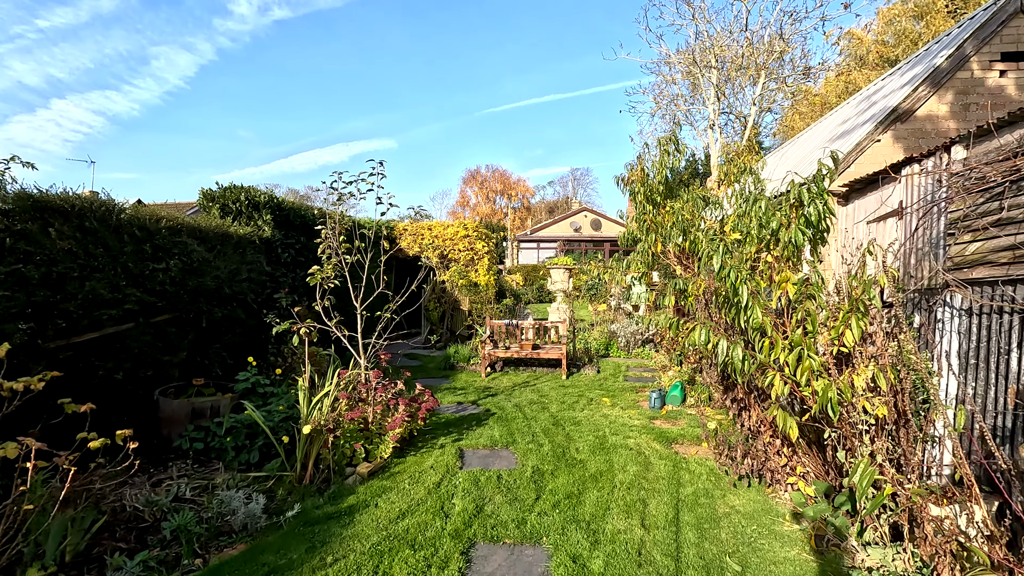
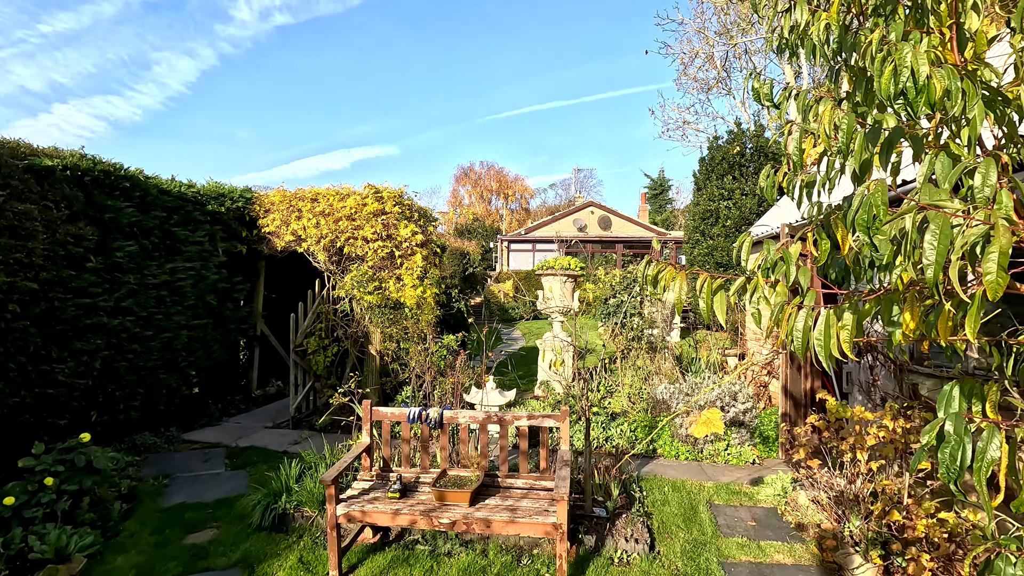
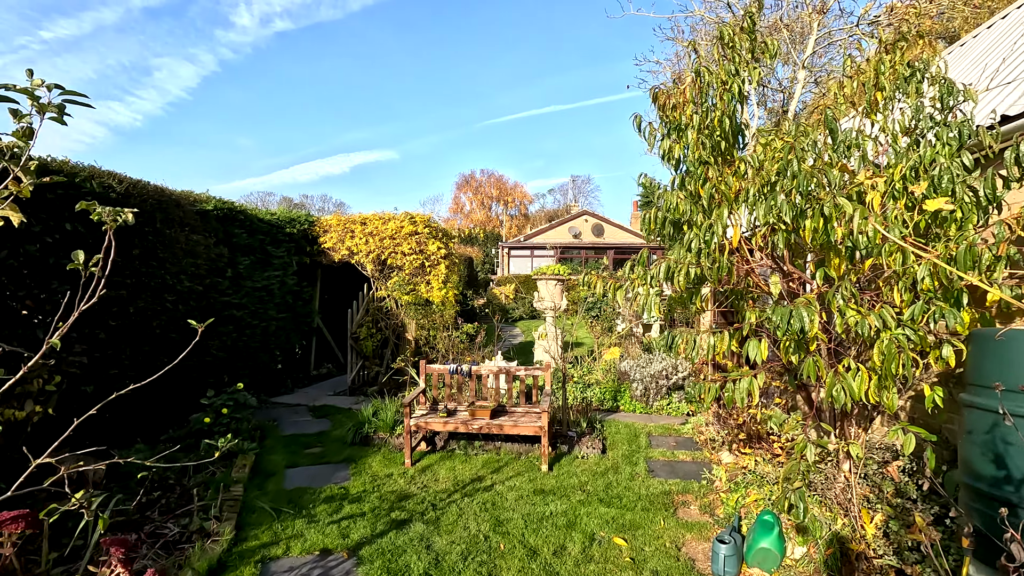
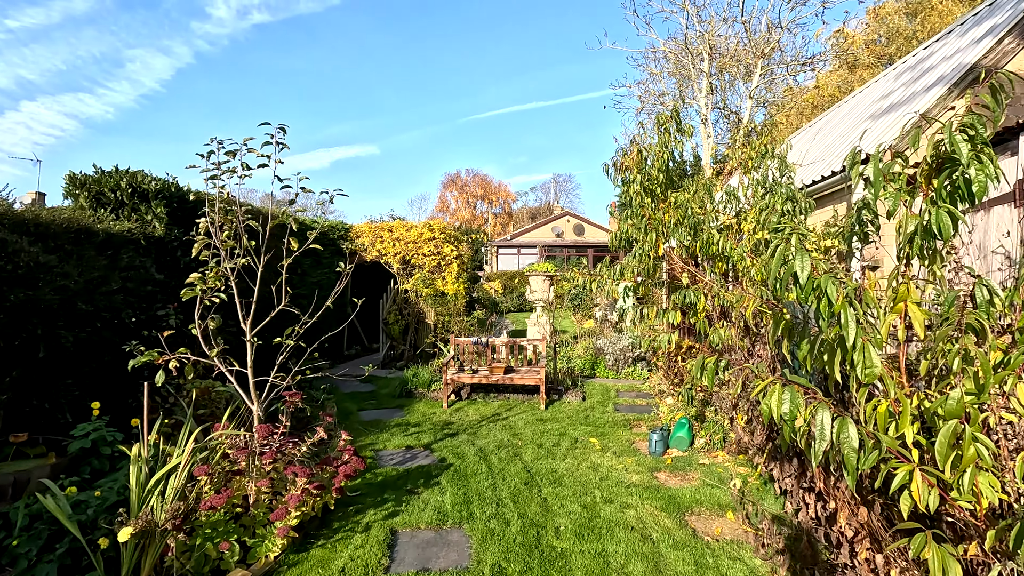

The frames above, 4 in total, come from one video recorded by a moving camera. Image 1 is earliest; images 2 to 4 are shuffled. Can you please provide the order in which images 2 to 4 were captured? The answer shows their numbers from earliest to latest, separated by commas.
4, 3, 2
